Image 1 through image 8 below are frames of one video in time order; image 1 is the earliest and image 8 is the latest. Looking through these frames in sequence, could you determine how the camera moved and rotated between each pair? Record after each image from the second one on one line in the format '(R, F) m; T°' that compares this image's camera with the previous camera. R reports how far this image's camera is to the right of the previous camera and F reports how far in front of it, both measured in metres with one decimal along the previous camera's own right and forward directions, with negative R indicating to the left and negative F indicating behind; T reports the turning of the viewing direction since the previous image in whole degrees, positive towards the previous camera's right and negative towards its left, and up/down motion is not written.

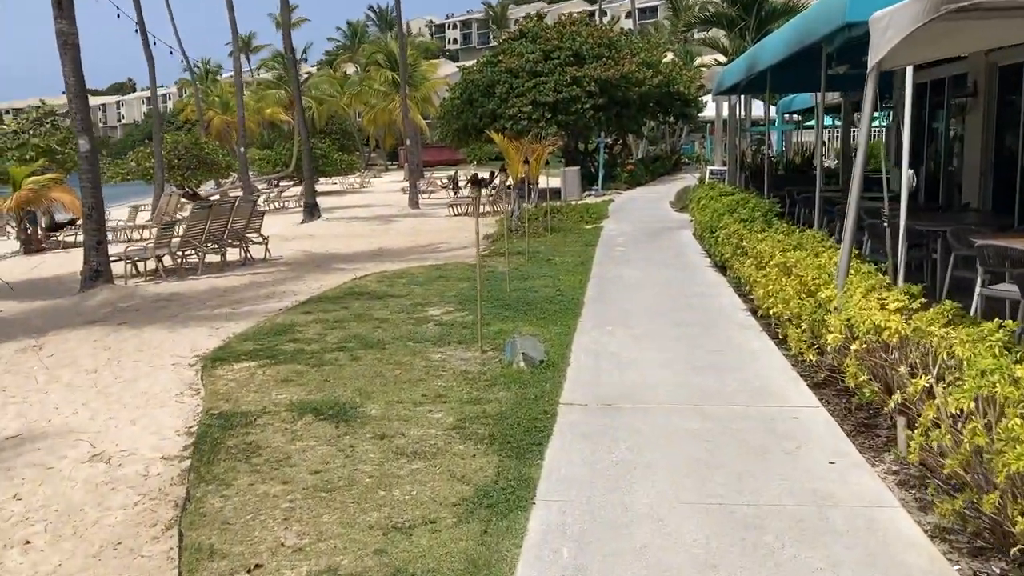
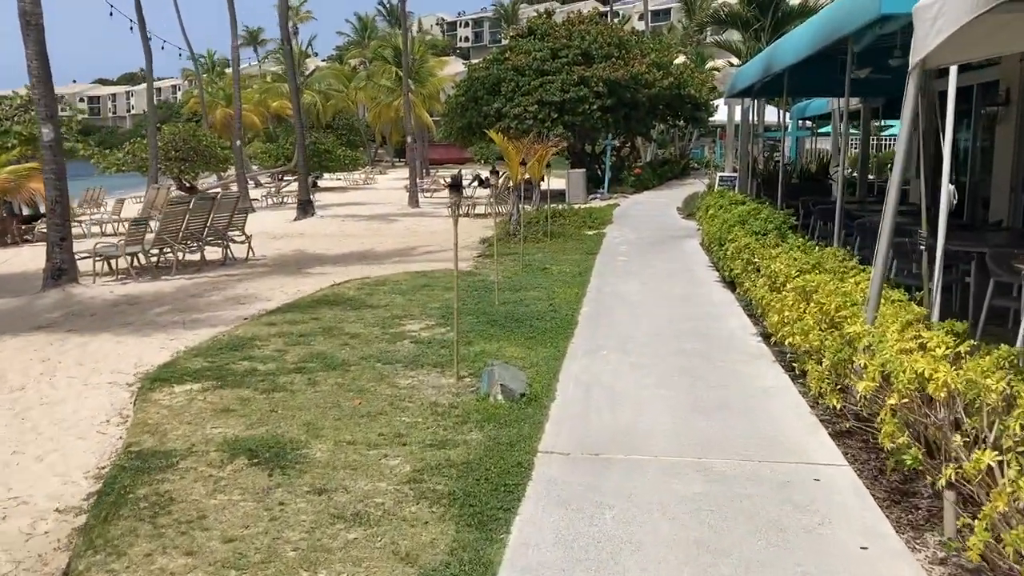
(+0.2, +0.8) m; 0°
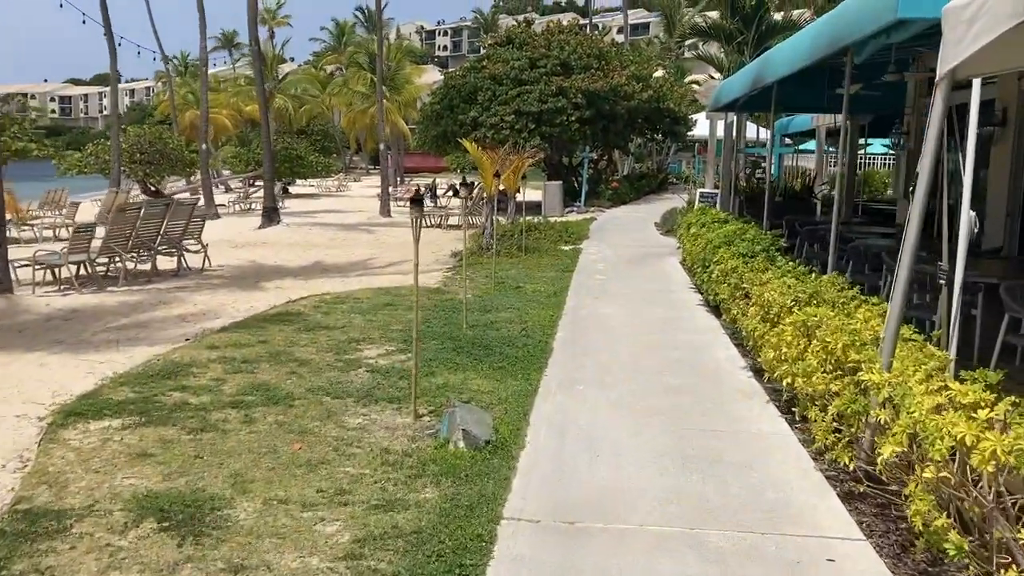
(0.0, +0.7) m; +2°
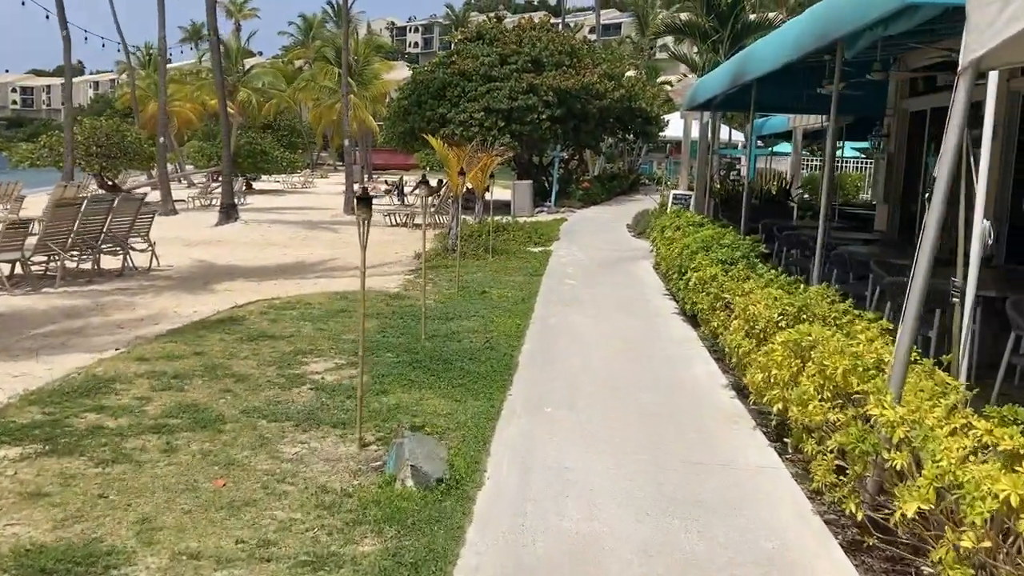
(+0.1, +0.6) m; +2°
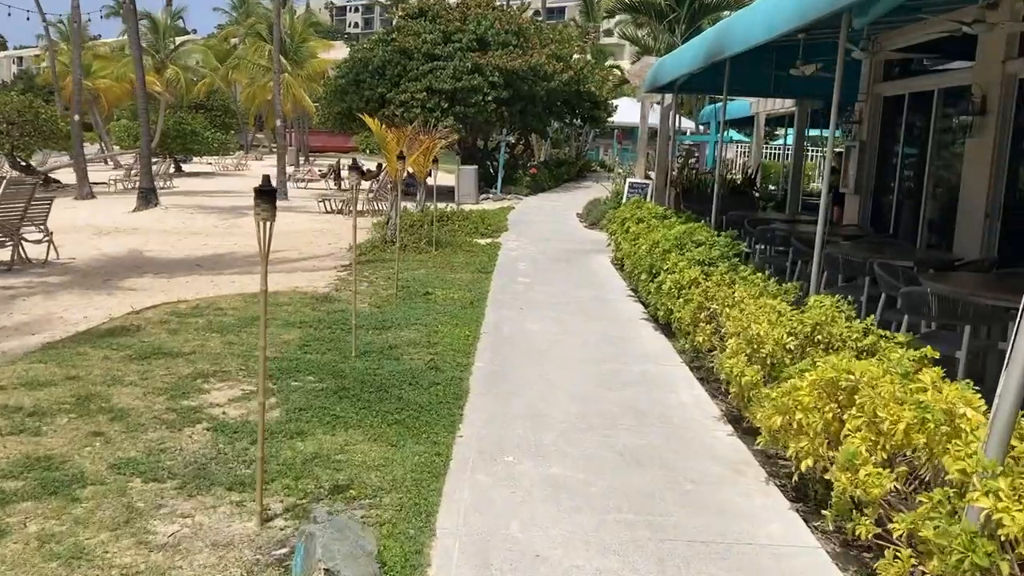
(0.0, +1.2) m; +4°
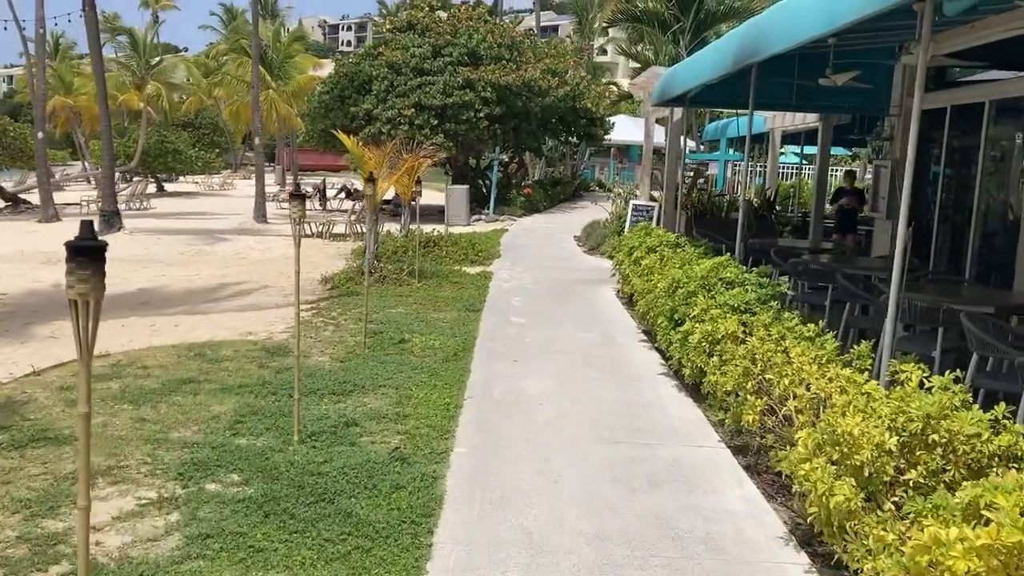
(0.0, +1.4) m; 0°
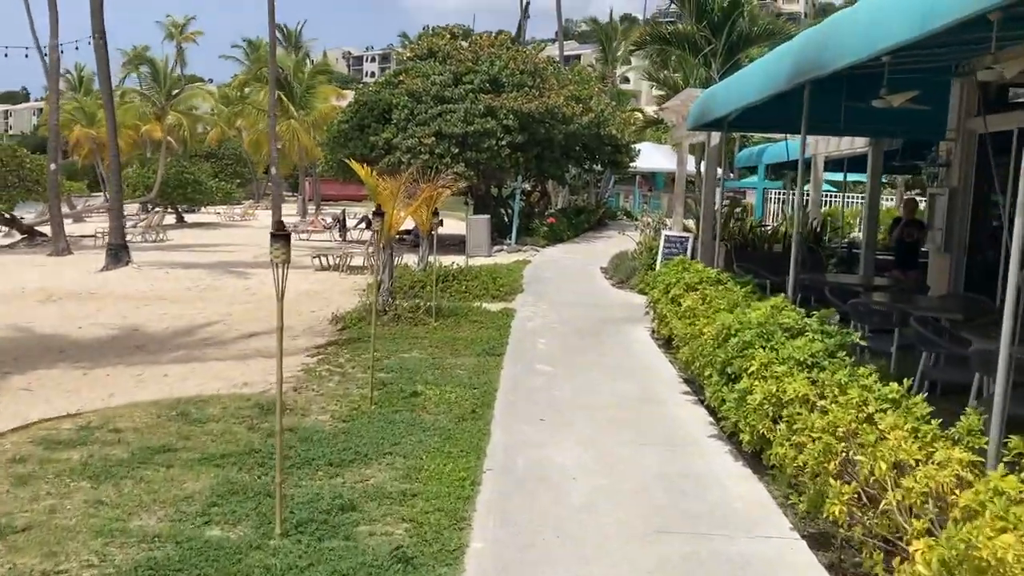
(0.0, +0.8) m; -1°
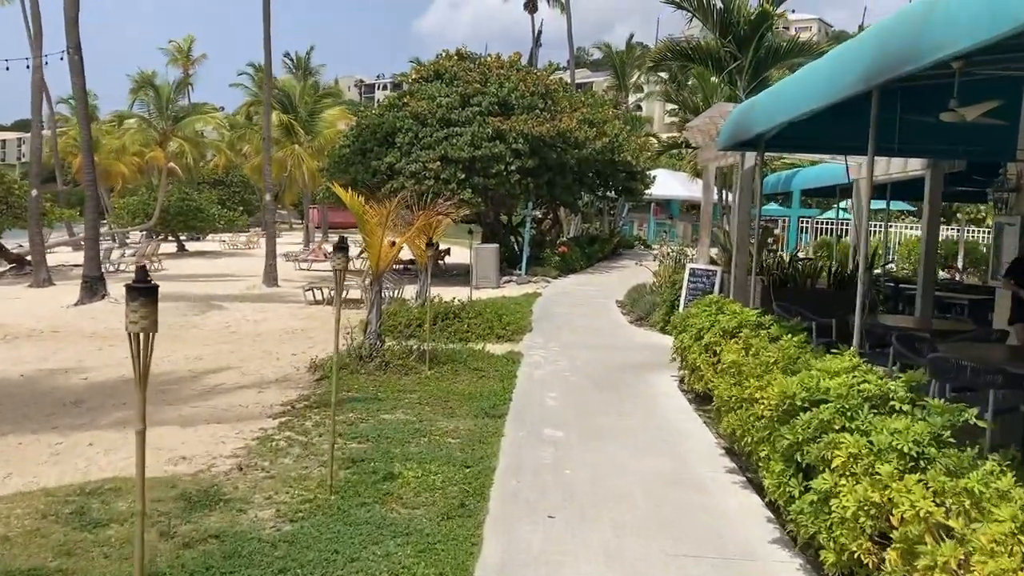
(+0.1, +1.4) m; -1°
